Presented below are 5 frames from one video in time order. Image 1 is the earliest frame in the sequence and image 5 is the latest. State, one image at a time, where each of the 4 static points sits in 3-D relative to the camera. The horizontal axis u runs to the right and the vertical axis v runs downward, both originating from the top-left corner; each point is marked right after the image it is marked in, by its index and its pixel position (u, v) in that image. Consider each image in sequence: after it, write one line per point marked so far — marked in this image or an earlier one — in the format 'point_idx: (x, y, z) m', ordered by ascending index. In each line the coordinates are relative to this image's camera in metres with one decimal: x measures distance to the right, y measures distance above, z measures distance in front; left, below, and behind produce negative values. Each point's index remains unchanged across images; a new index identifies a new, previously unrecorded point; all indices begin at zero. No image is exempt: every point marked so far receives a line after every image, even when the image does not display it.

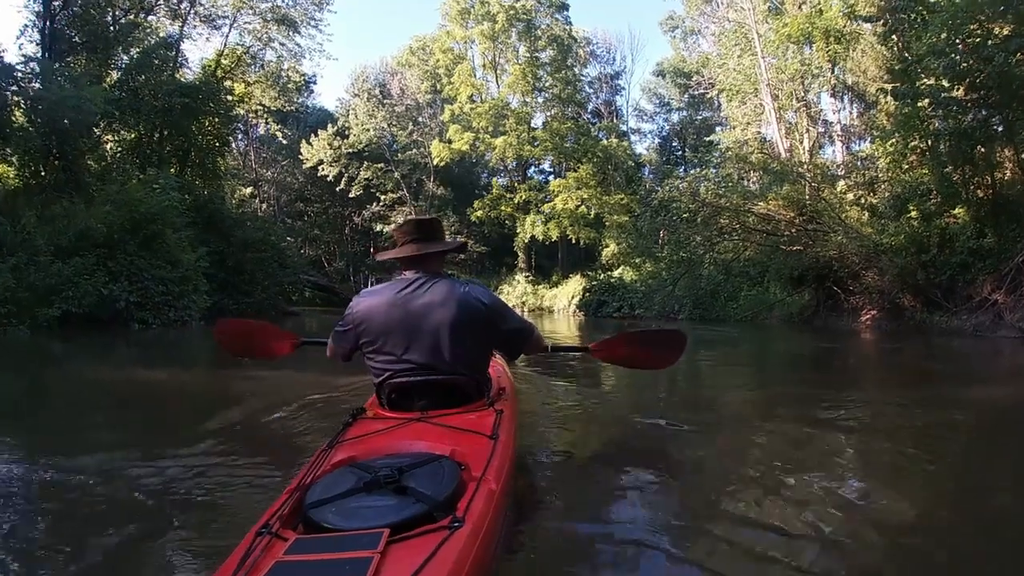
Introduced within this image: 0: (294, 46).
0: (-5.6, +6.2, +19.8) m
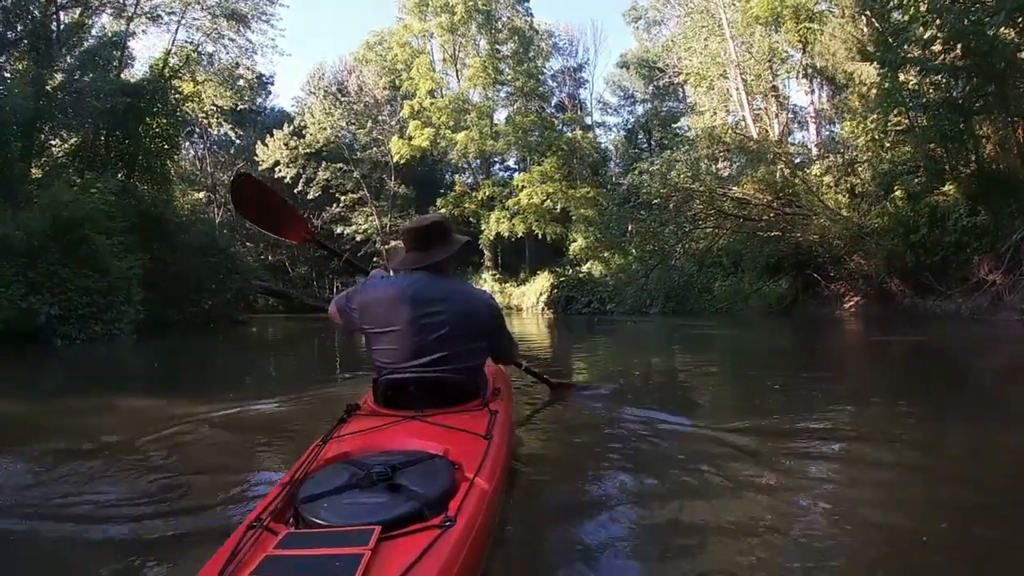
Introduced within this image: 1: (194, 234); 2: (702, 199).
0: (-6.6, +6.0, +19.0) m
1: (-6.6, +1.1, +15.6) m
2: (+3.2, +1.5, +12.9) m
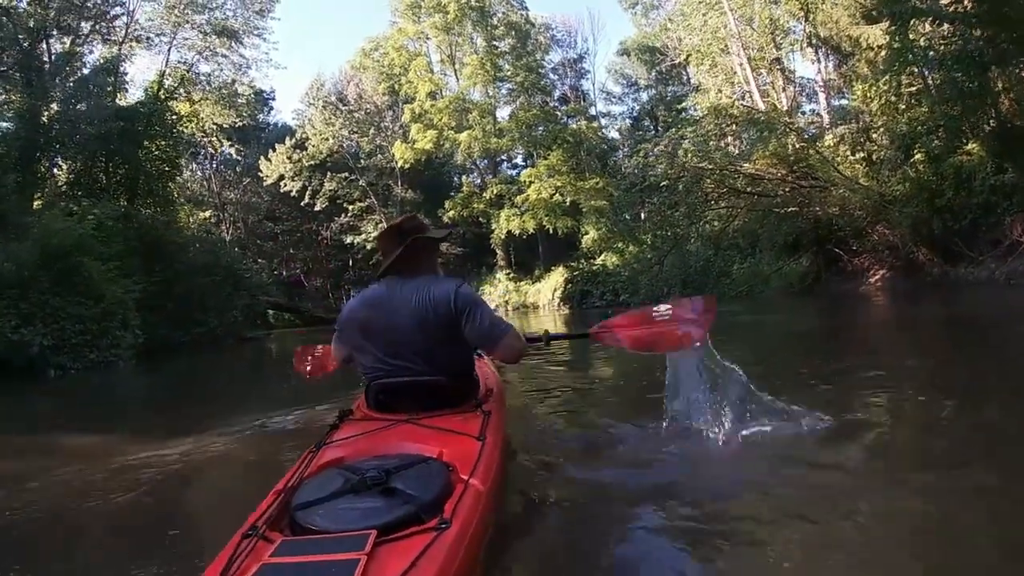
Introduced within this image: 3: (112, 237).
0: (-6.7, +5.6, +18.9) m
1: (-6.3, +0.7, +15.4) m
2: (+3.3, +1.8, +12.5) m
3: (-7.1, +0.9, +13.5) m
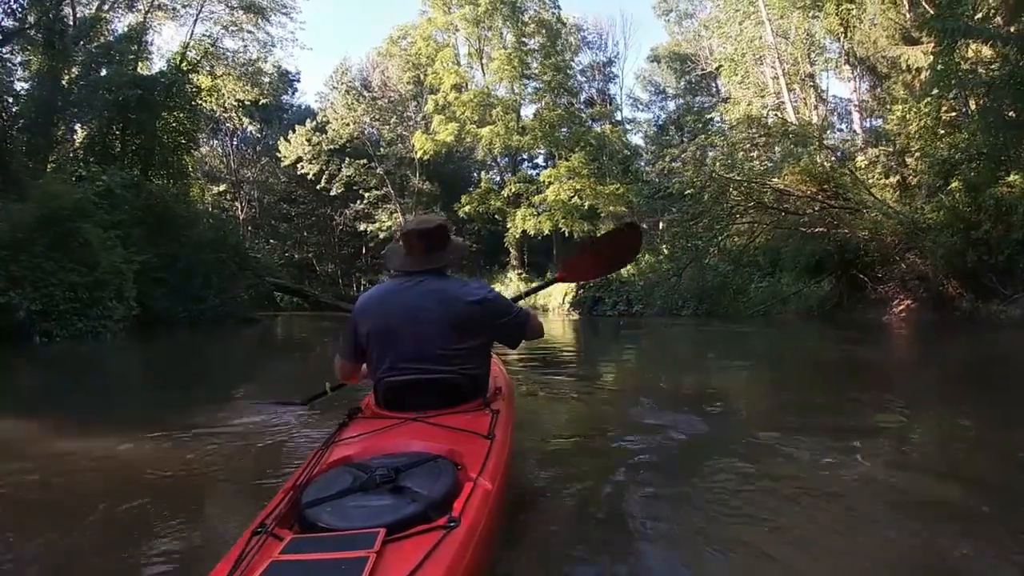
0: (-6.0, +6.1, +18.7) m
1: (-6.1, +1.2, +15.3) m
2: (+3.6, +1.5, +12.2) m
3: (-6.8, +1.4, +13.3) m
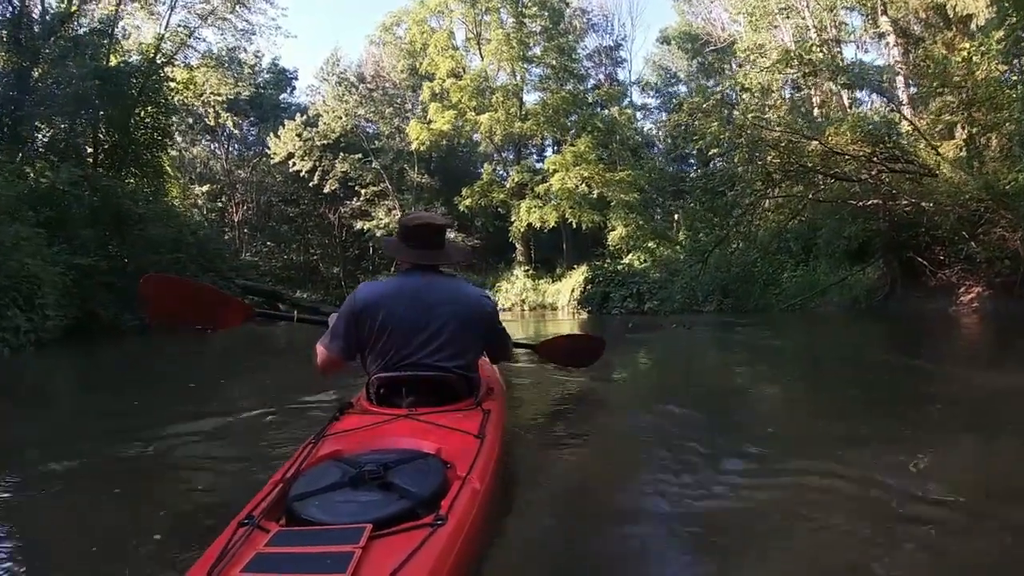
0: (-6.0, +6.0, +17.7) m
1: (-6.0, +1.0, +14.3) m
2: (+3.5, +1.6, +11.0) m
3: (-6.8, +1.3, +12.3) m
